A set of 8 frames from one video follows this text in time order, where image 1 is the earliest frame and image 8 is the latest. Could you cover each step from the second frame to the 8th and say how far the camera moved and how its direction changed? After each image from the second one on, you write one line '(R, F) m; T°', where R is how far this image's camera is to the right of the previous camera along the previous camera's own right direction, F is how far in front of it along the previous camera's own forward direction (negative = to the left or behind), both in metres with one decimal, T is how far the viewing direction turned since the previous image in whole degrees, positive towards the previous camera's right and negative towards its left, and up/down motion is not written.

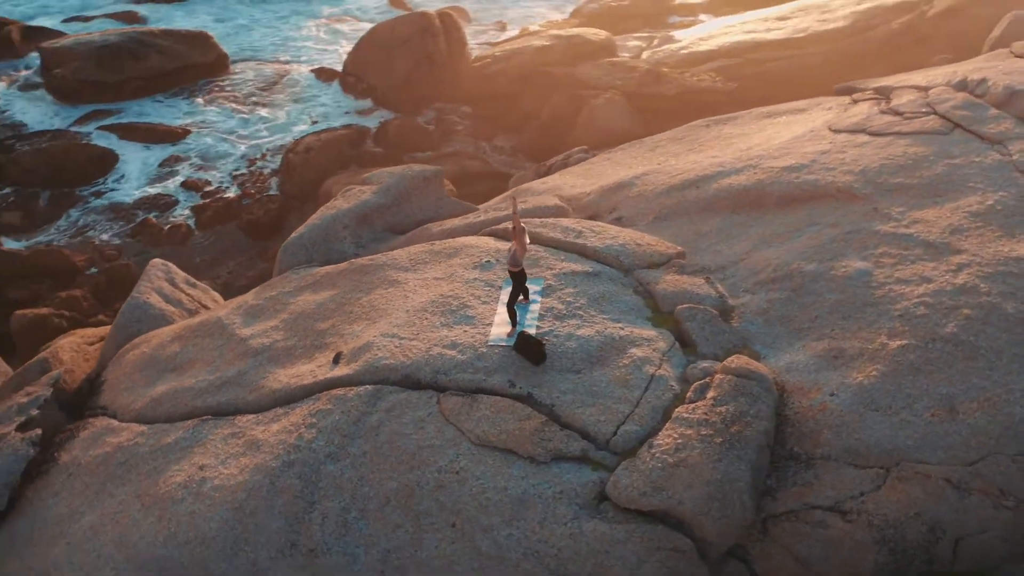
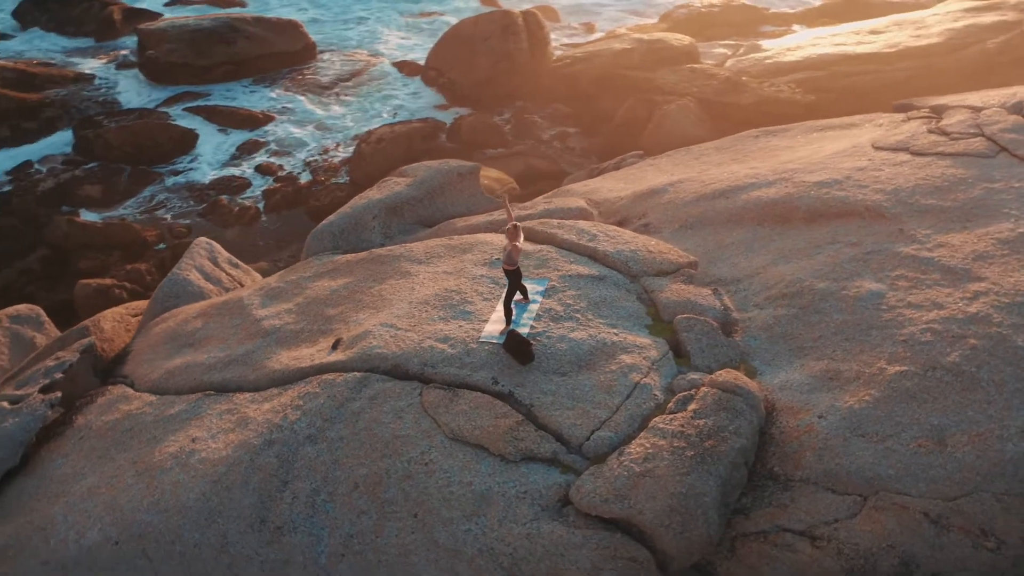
(+0.6, 0.0) m; -6°
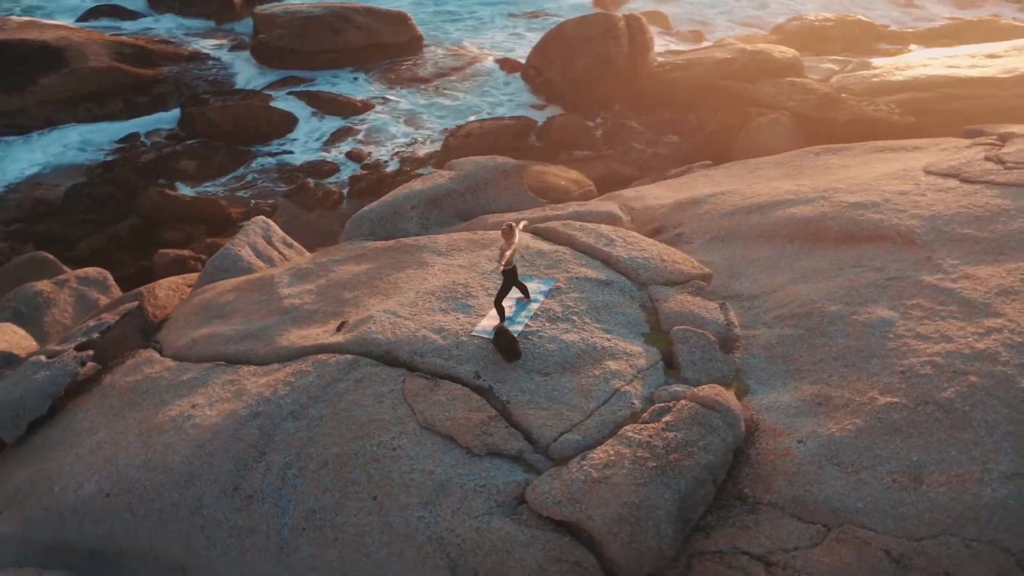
(+0.7, 0.0) m; -7°
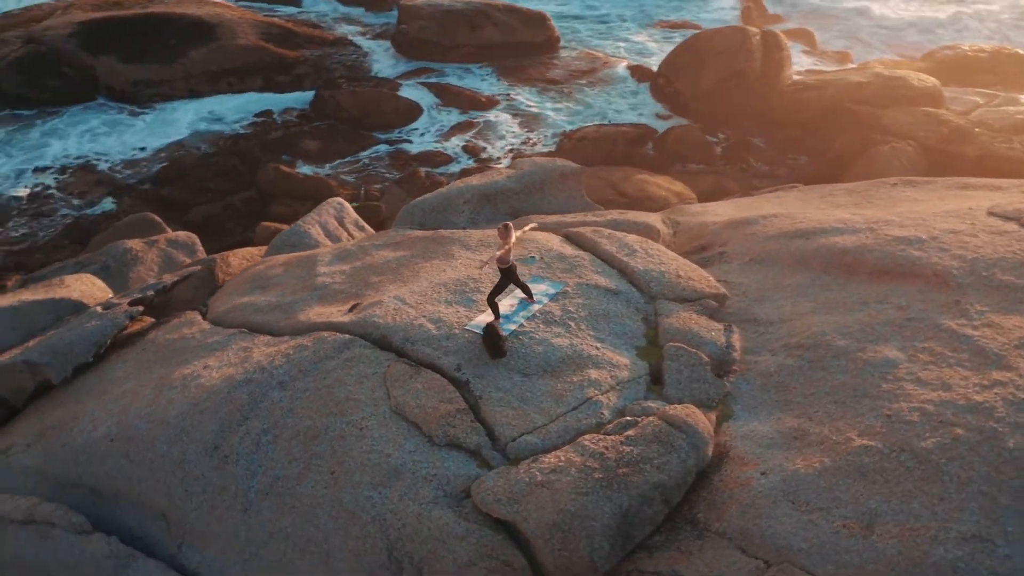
(+0.9, 0.0) m; -9°
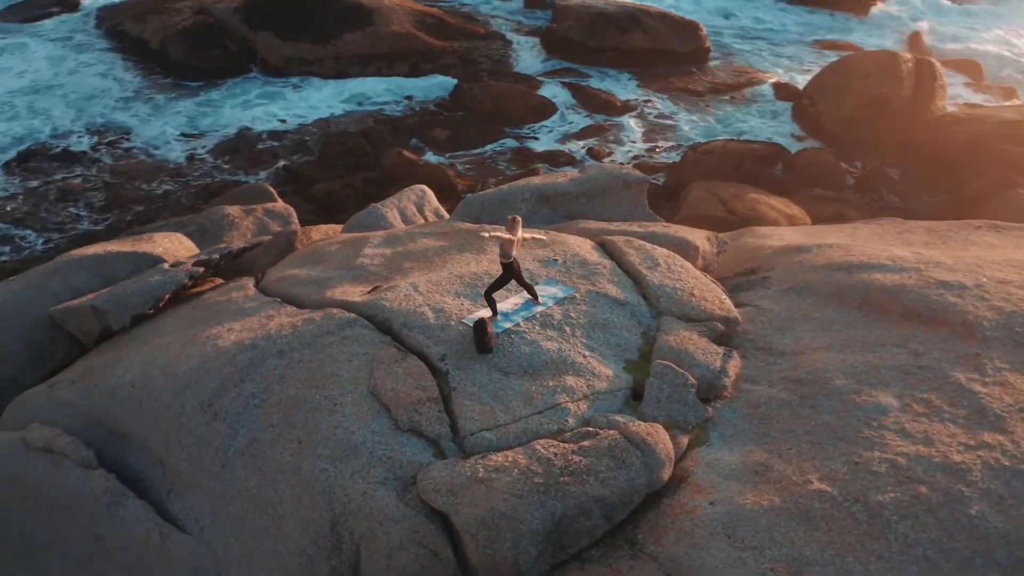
(+1.0, +0.1) m; -10°
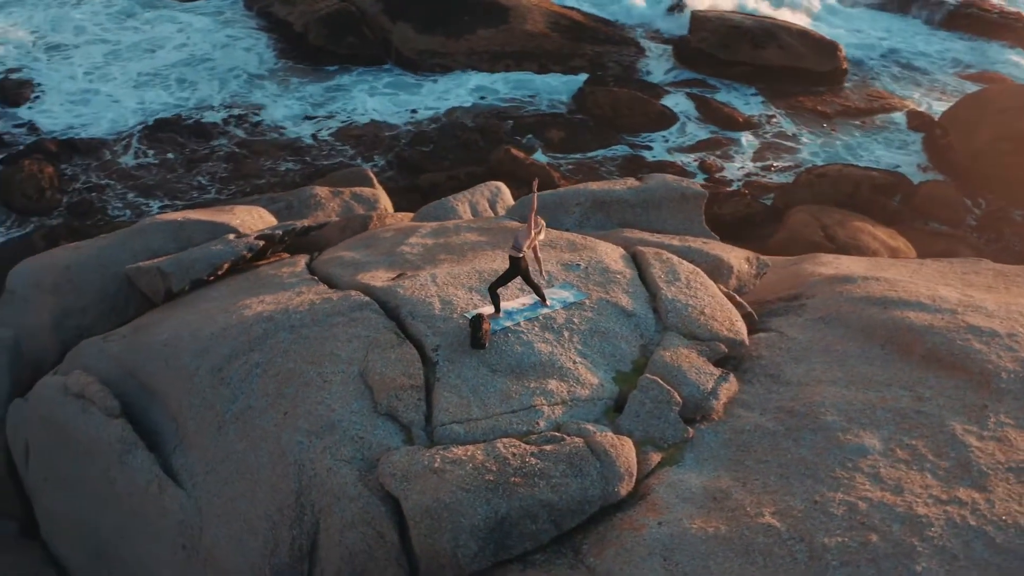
(+0.8, 0.0) m; -9°
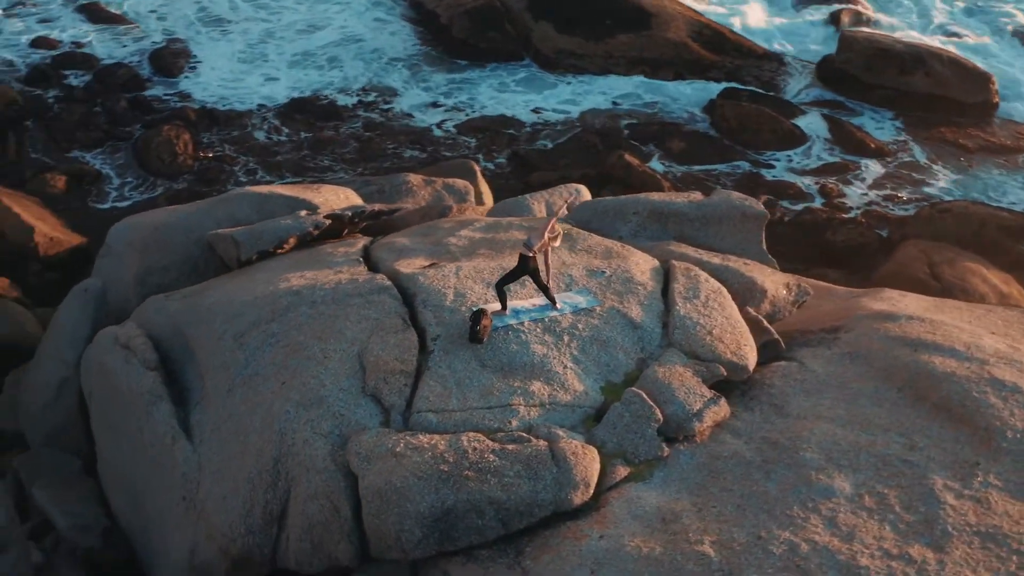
(+0.9, 0.0) m; -9°
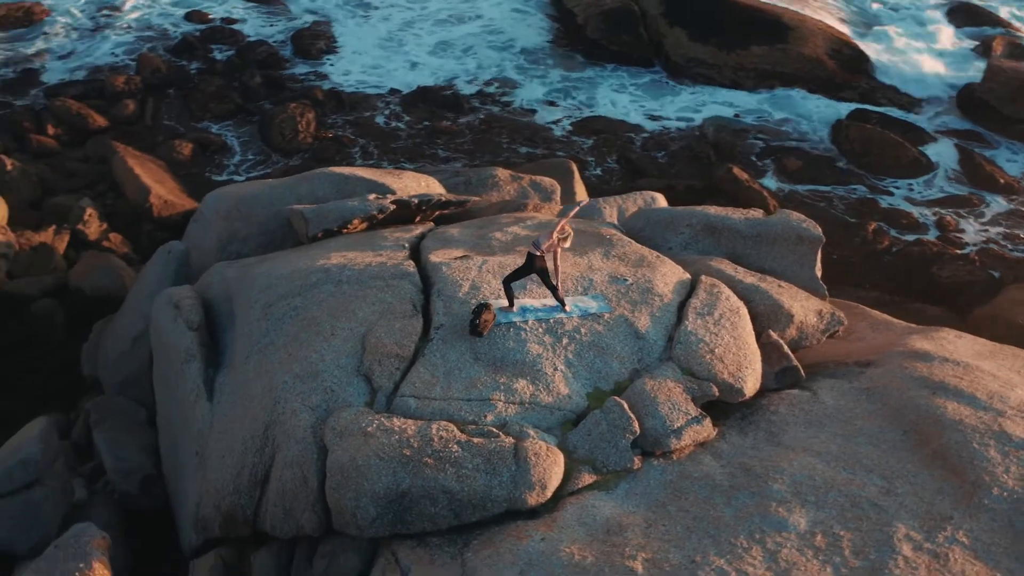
(+0.8, 0.0) m; -9°
